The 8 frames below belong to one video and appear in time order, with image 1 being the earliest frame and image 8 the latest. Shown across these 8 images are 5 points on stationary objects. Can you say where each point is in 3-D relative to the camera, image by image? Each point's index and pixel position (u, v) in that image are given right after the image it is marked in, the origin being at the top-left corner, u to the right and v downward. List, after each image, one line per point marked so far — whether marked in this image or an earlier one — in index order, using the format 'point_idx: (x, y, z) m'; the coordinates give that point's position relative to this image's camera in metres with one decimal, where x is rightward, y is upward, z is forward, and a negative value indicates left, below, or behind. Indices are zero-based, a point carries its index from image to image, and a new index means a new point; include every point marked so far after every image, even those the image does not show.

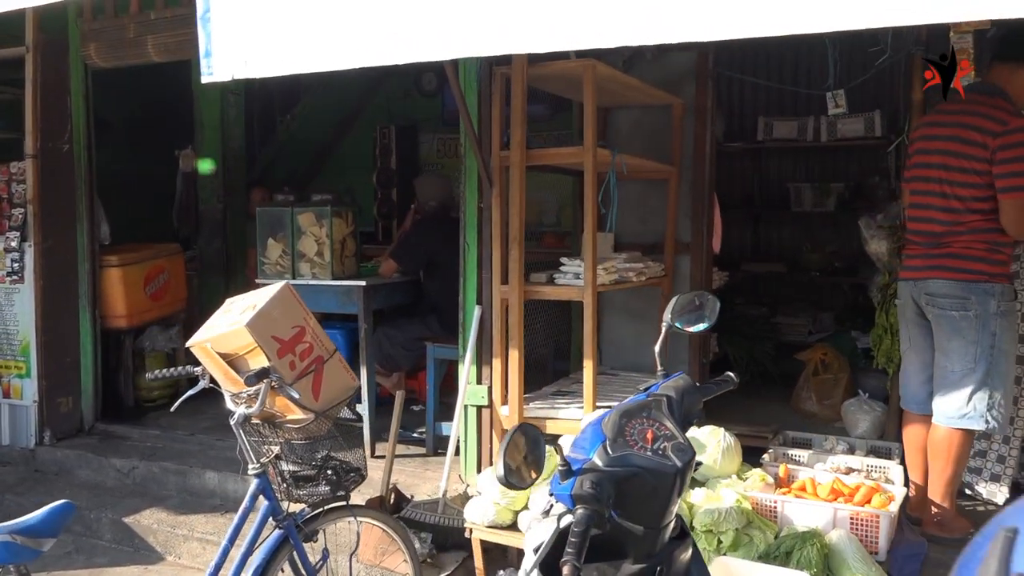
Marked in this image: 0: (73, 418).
0: (-2.5, -0.7, +4.8) m
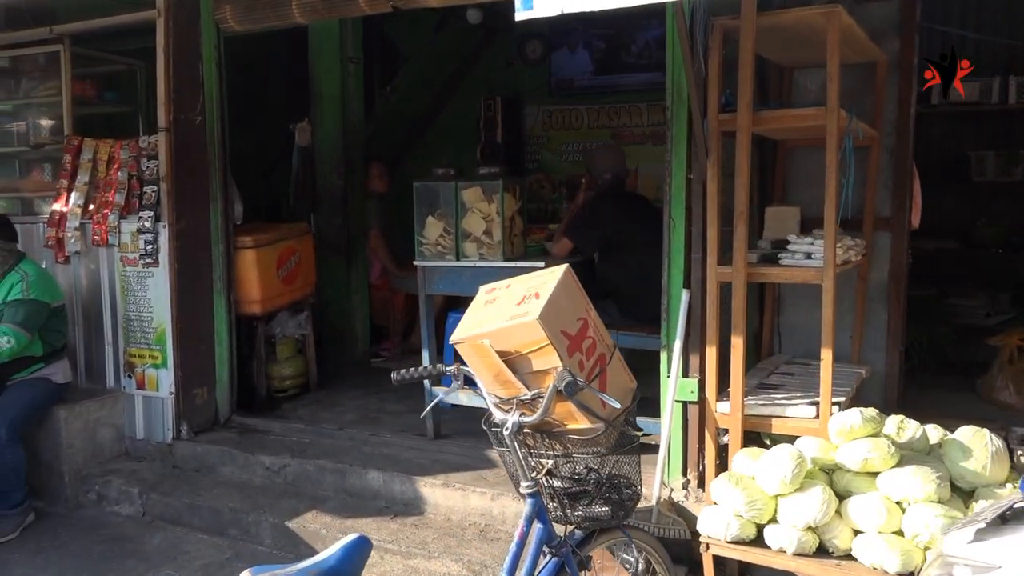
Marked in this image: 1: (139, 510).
0: (-1.6, -0.6, +4.5) m
1: (-1.8, -1.1, +4.1) m
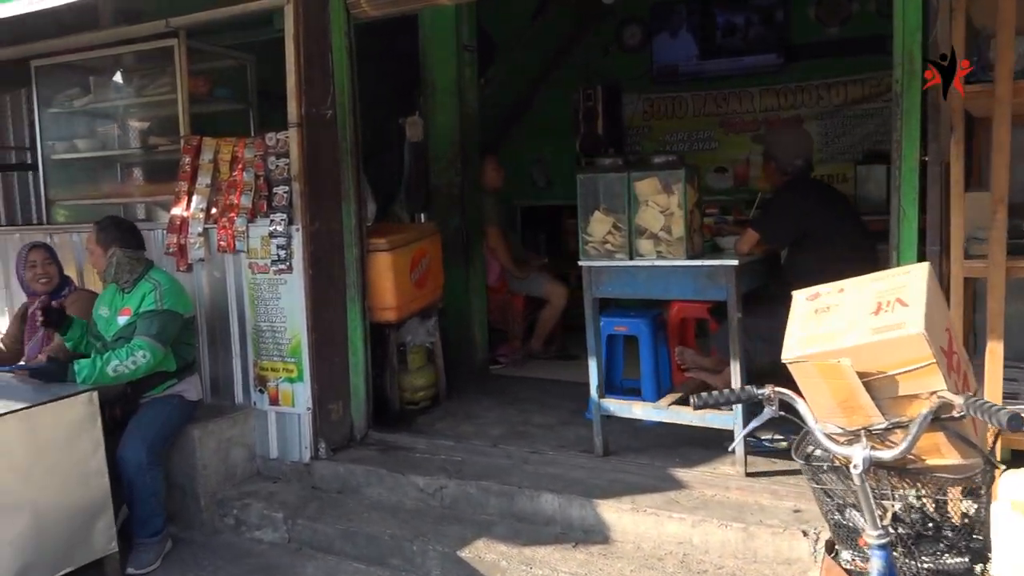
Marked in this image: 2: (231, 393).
0: (-0.8, -0.7, +4.2) m
1: (-1.0, -1.1, +3.8) m
2: (-1.4, -0.5, +4.3) m
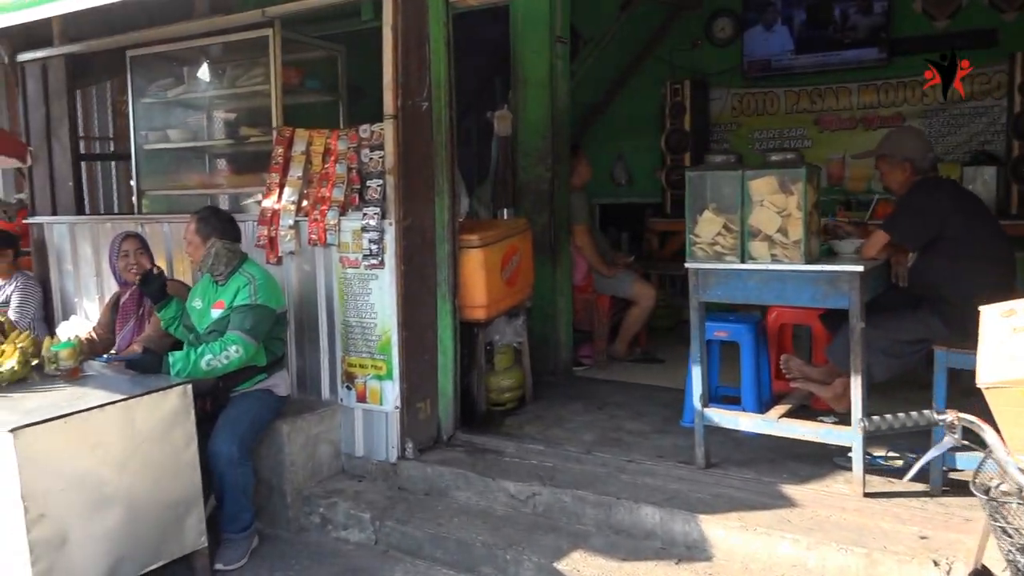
0: (-0.4, -0.7, +4.1) m
1: (-0.6, -1.1, +3.7) m
2: (-1.0, -0.5, +4.2) m
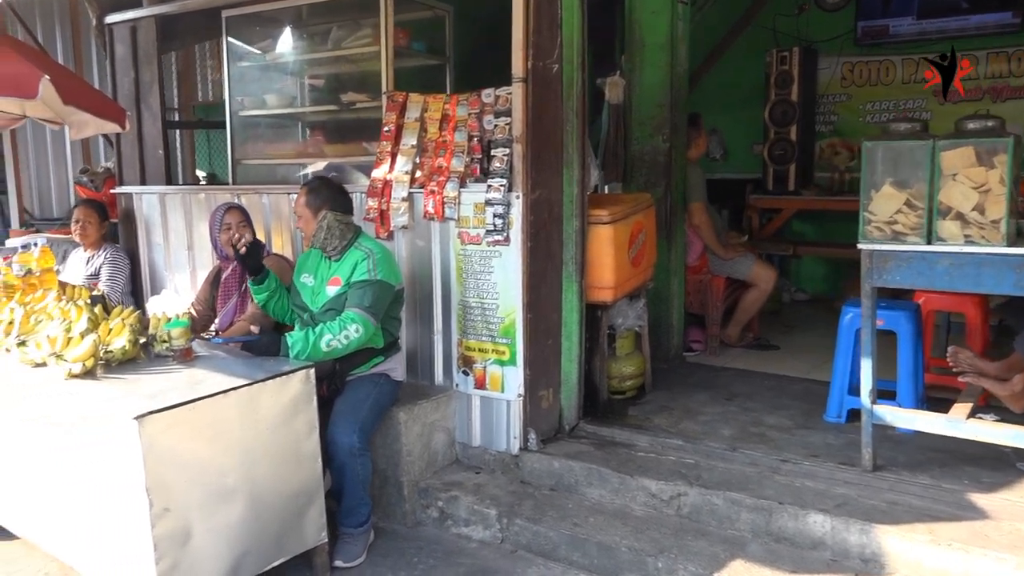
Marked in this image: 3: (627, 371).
0: (+0.2, -0.6, +3.8) m
1: (-0.1, -1.0, +3.4) m
2: (-0.4, -0.4, +3.9) m
3: (+0.6, -0.4, +4.1) m
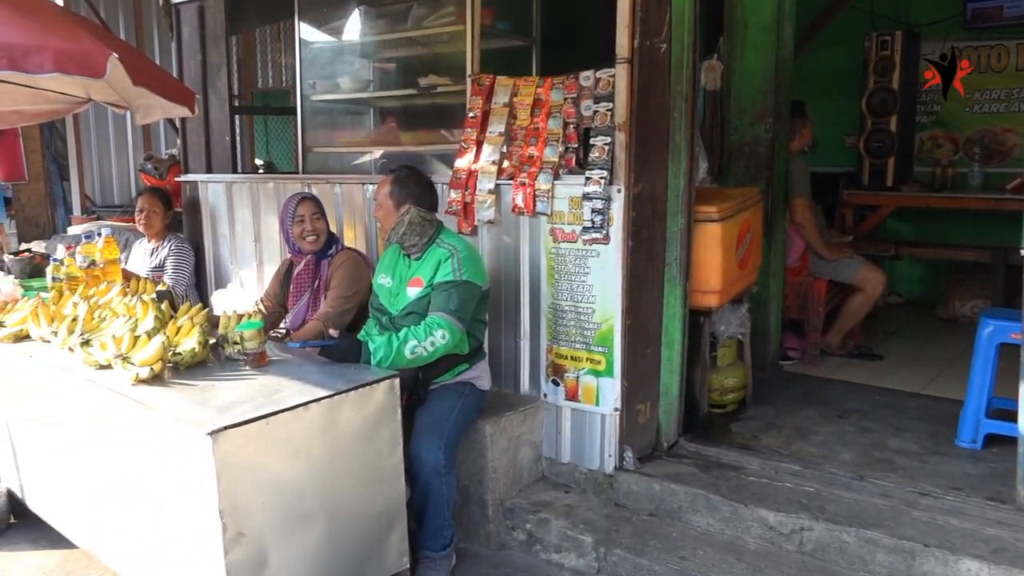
0: (+0.6, -0.6, +3.5) m
1: (+0.3, -1.0, +3.1) m
2: (0.0, -0.4, +3.6) m
3: (+1.0, -0.4, +3.8) m
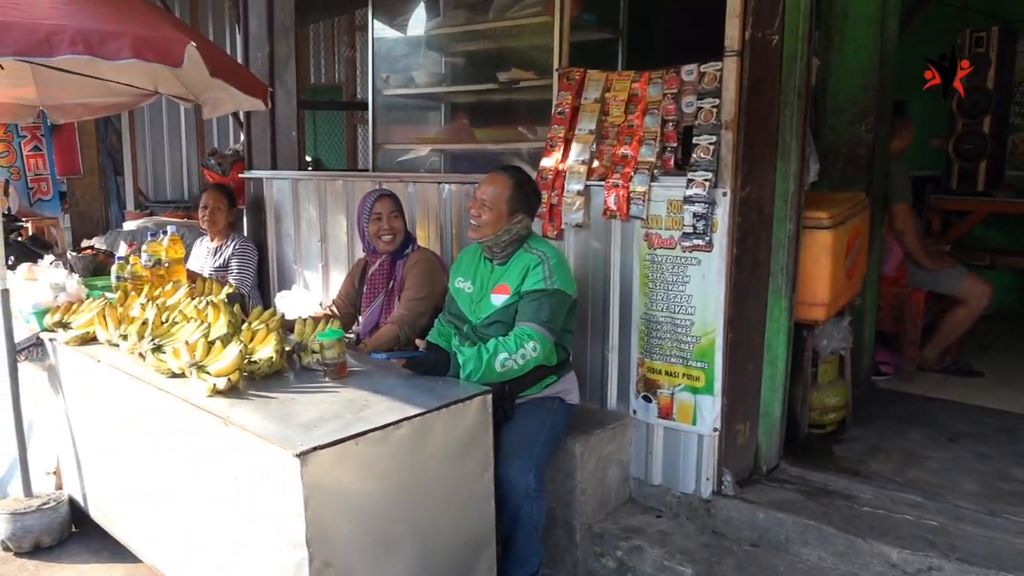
0: (+0.9, -0.6, +3.2) m
1: (+0.6, -1.0, +2.9) m
2: (+0.4, -0.4, +3.4) m
3: (+1.3, -0.5, +3.5) m
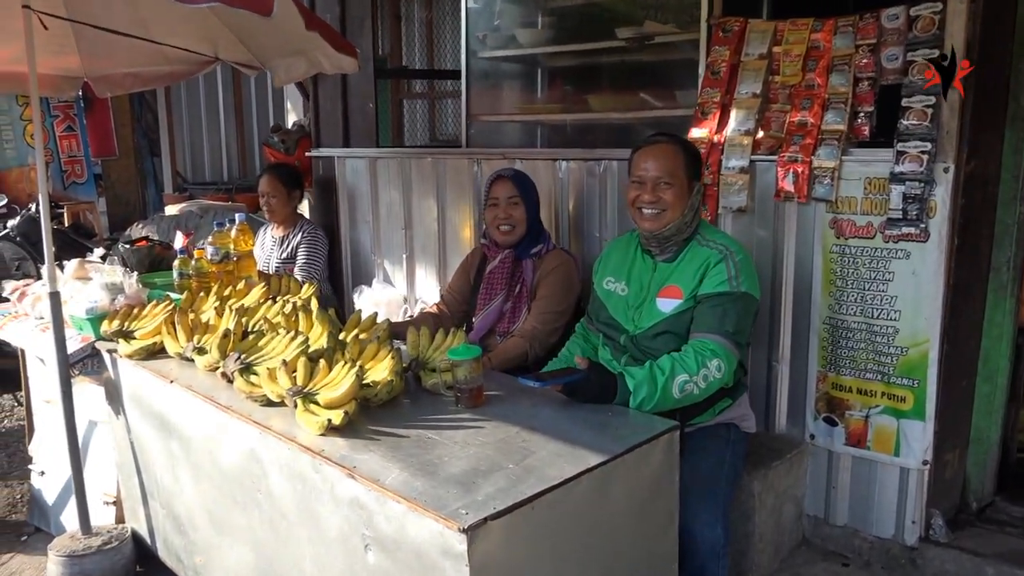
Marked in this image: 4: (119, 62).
0: (+1.4, -0.6, +2.6) m
1: (+1.1, -1.1, +2.3) m
2: (+0.8, -0.4, +2.8) m
3: (+1.8, -0.5, +2.9) m
4: (-1.7, +1.0, +3.7) m
